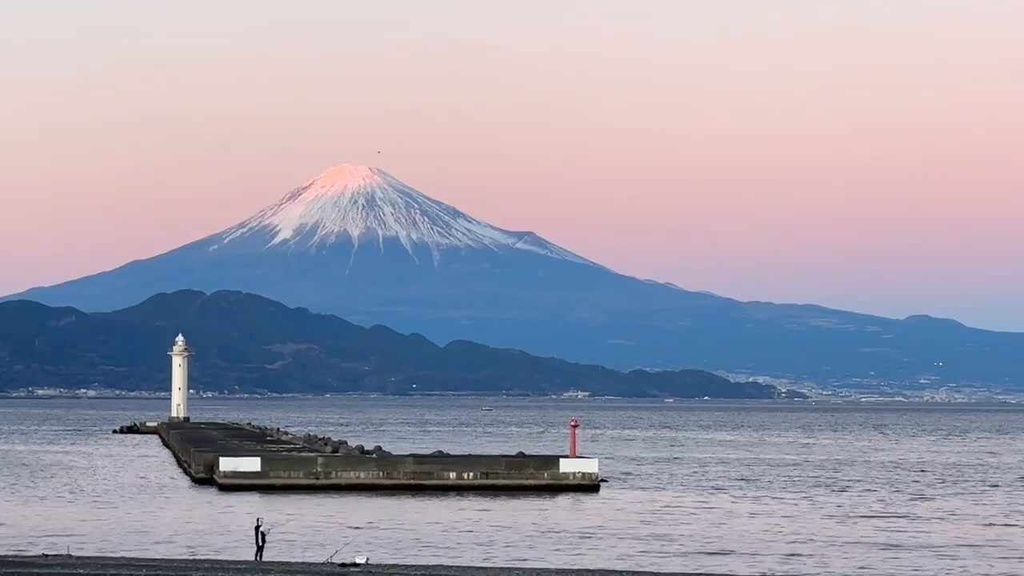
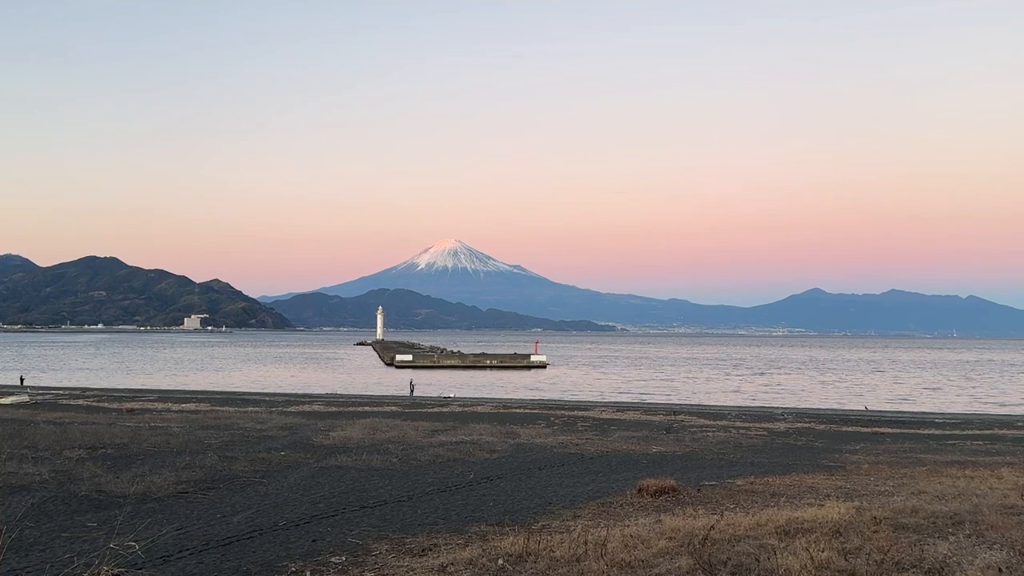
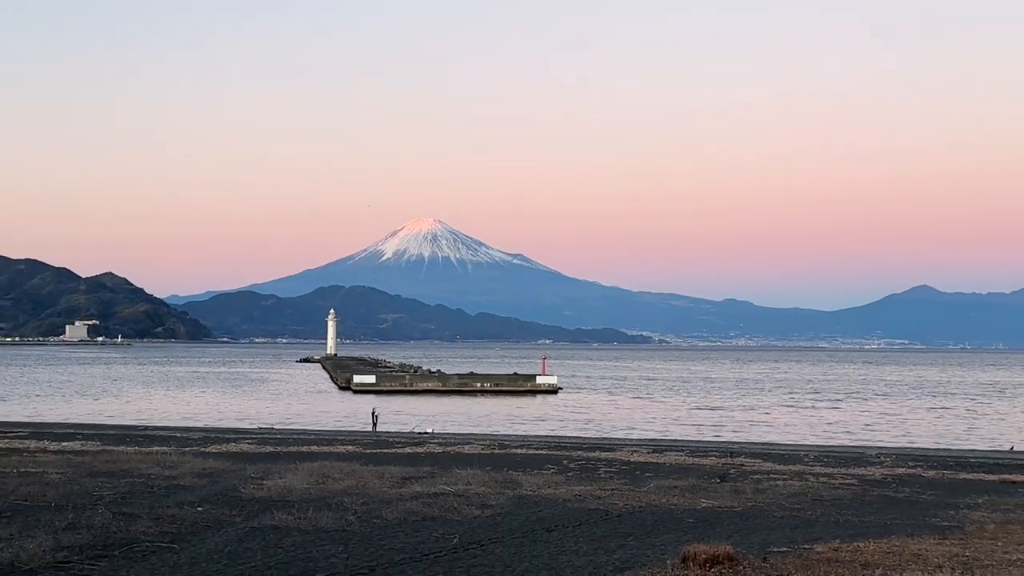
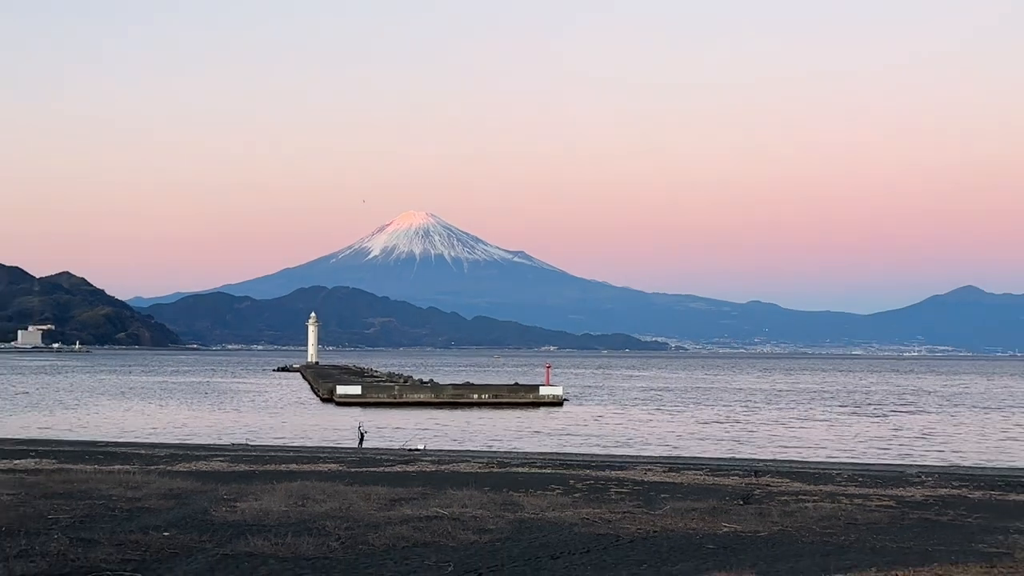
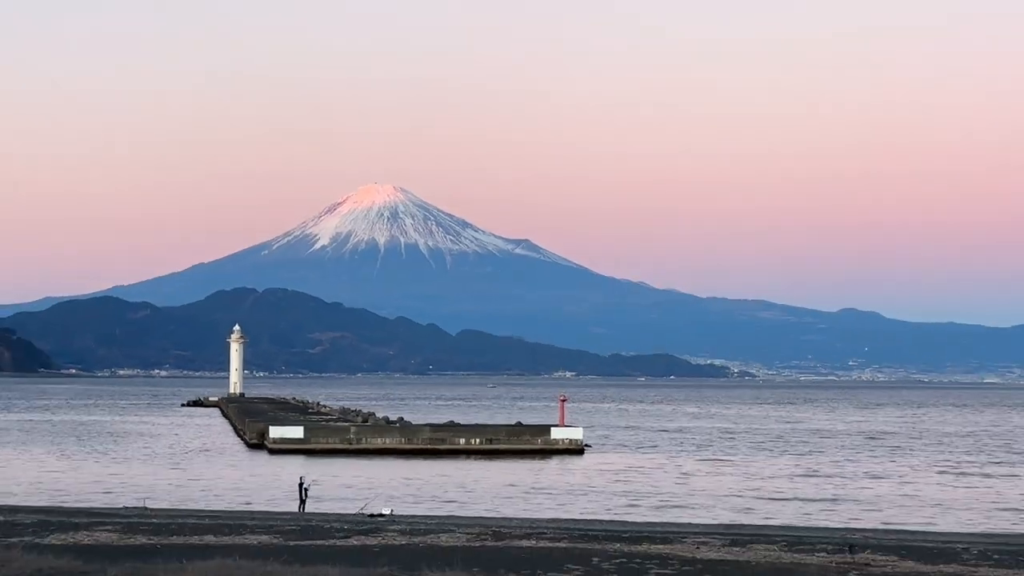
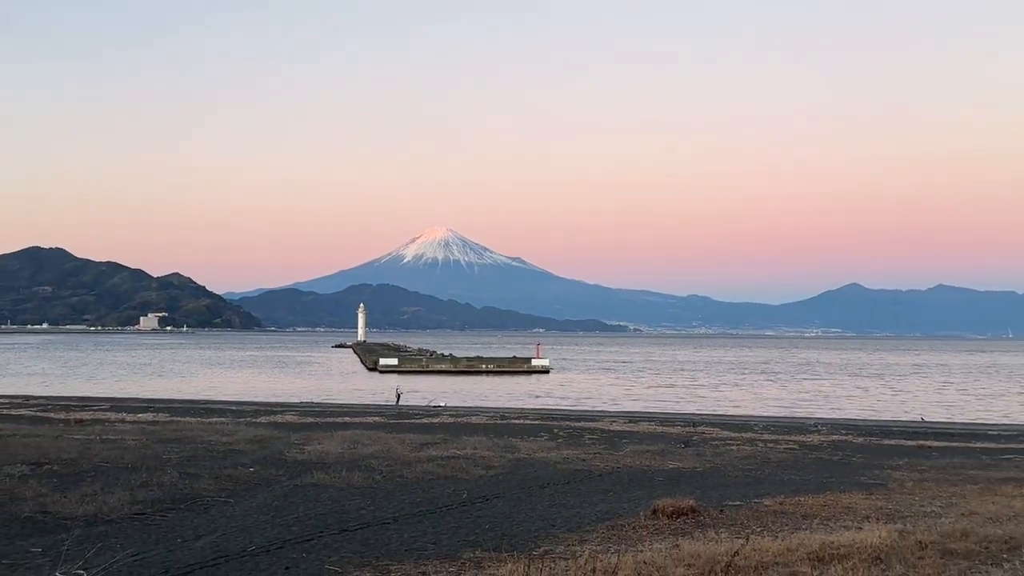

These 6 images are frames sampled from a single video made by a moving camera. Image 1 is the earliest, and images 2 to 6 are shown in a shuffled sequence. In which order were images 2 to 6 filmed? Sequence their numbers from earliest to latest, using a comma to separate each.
5, 4, 3, 6, 2
